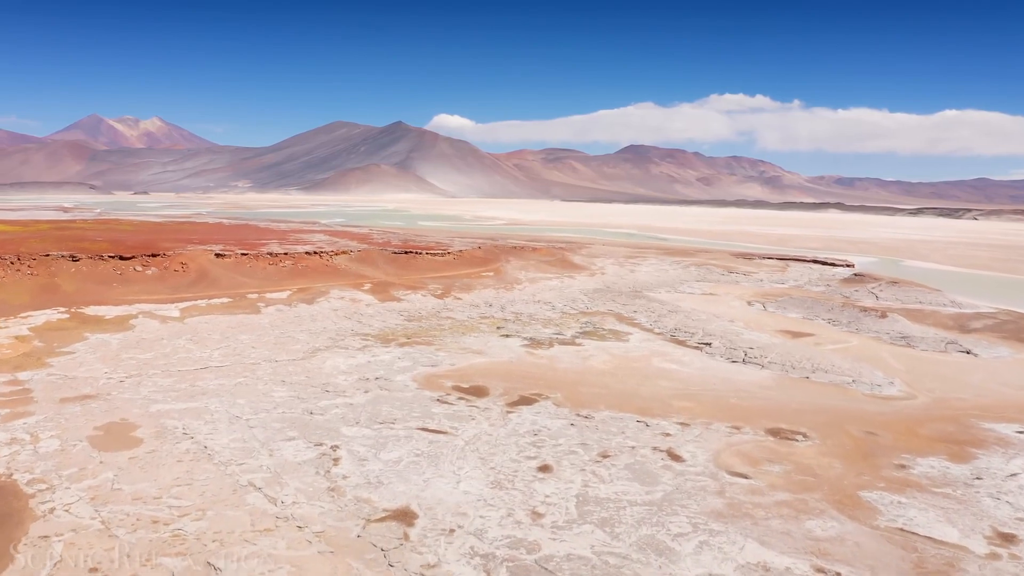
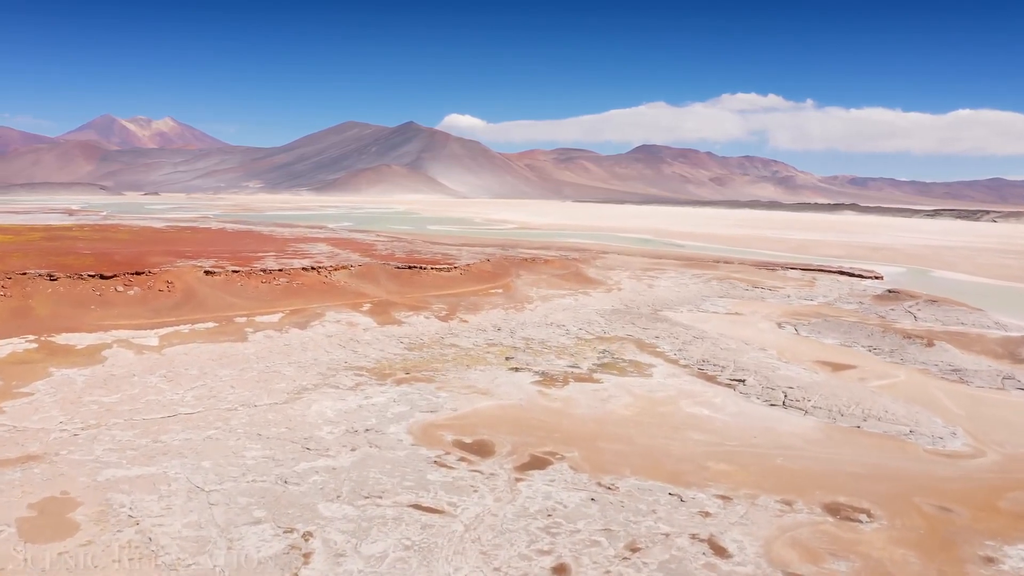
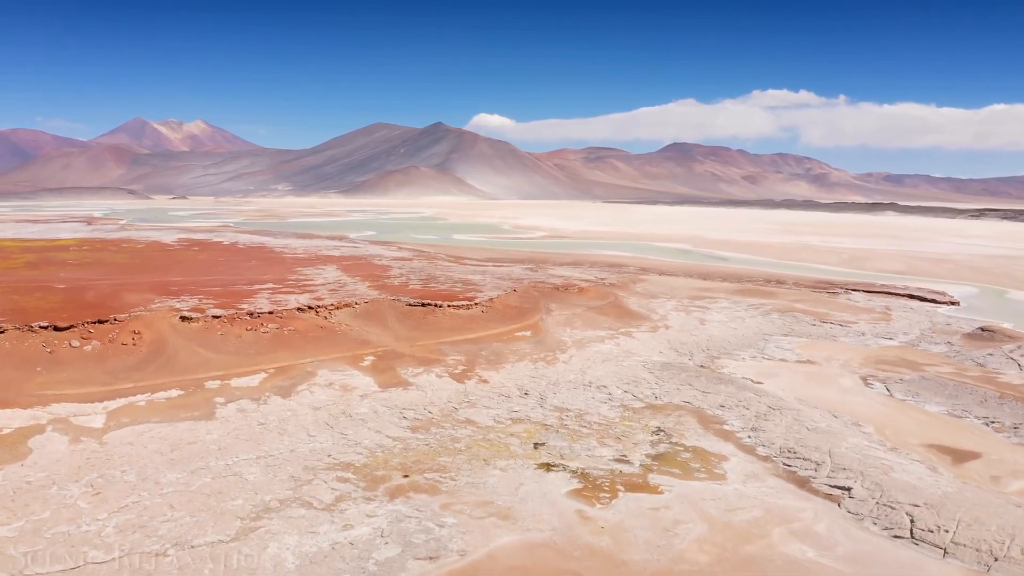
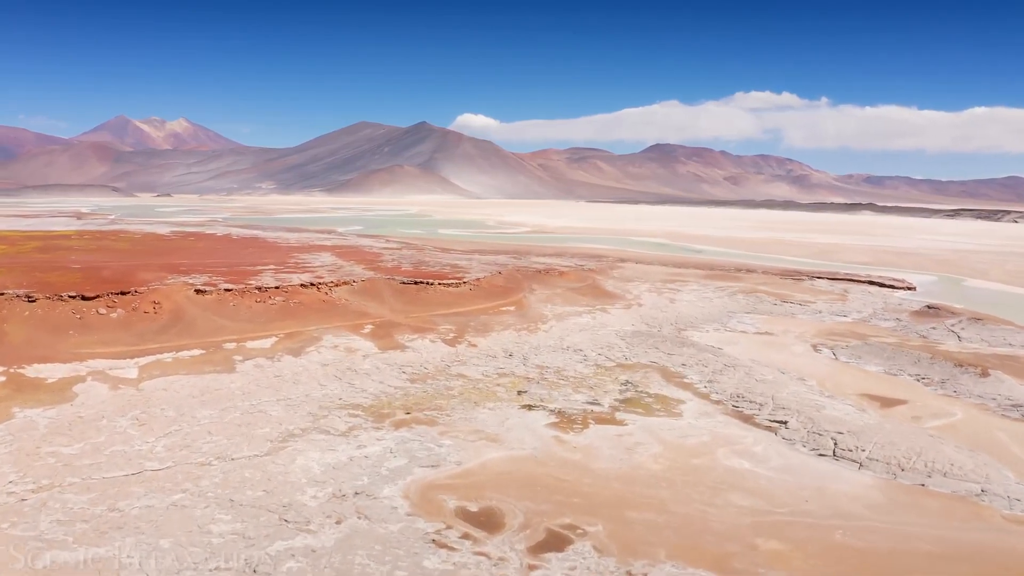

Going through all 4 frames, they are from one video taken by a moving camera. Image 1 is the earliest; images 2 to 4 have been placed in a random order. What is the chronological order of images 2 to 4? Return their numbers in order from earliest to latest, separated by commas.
2, 4, 3
